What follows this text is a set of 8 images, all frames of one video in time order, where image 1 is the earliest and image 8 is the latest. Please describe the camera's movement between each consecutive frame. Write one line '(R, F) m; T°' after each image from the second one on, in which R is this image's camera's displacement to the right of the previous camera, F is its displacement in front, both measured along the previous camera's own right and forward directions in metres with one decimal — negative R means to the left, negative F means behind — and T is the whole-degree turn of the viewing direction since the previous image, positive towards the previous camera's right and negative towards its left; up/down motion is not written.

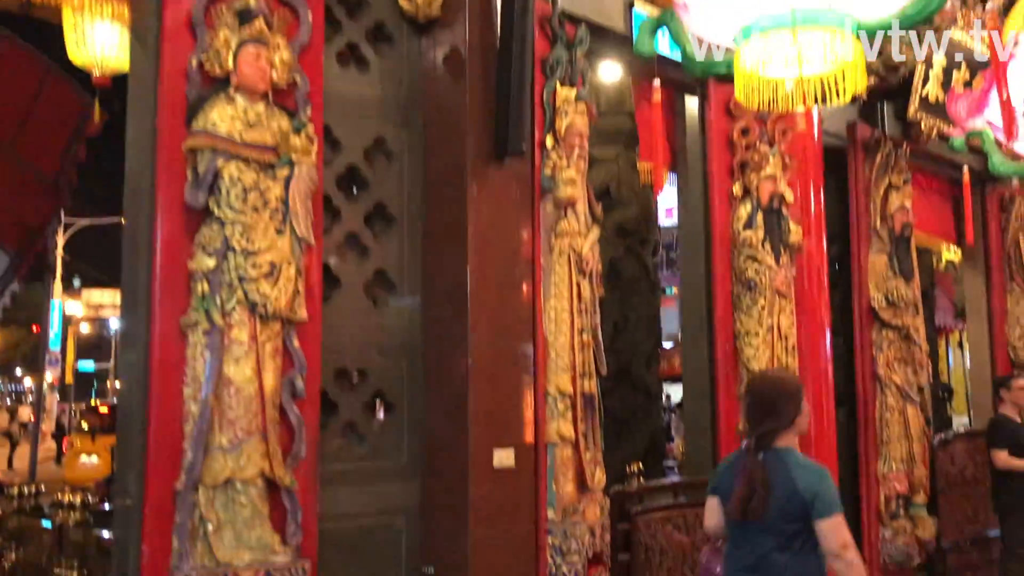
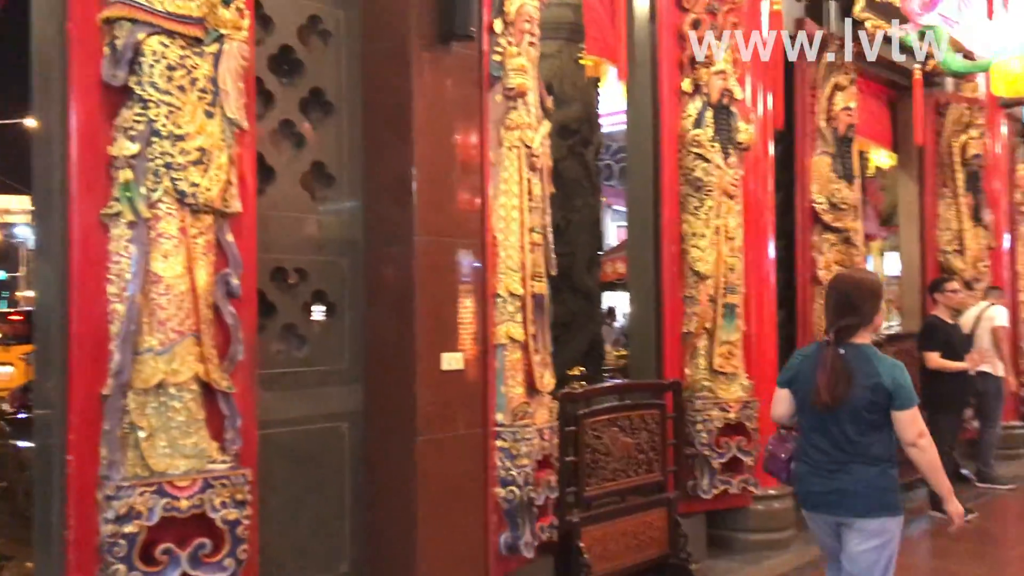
(-0.1, +0.2) m; +5°
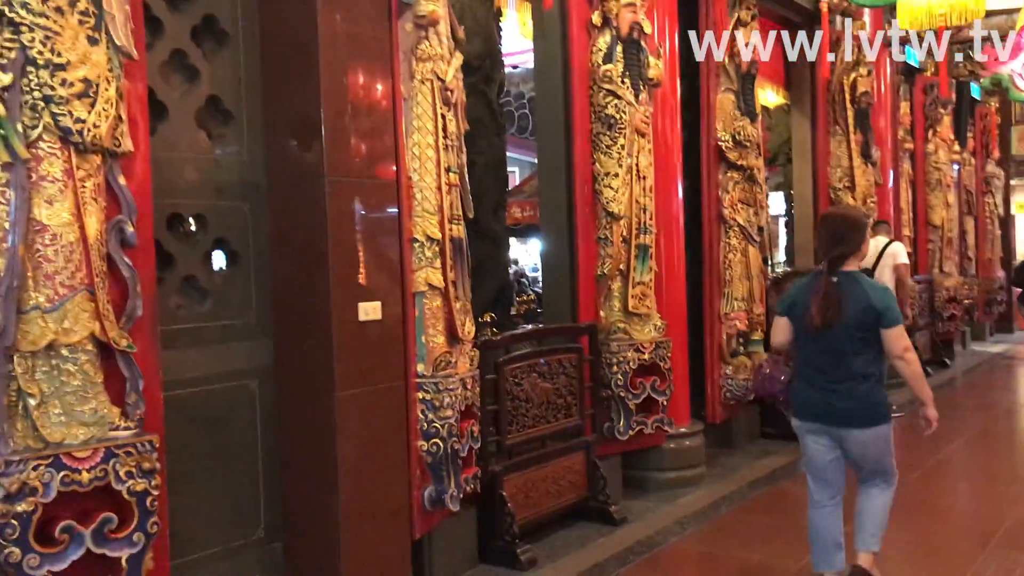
(-0.1, +0.2) m; +7°
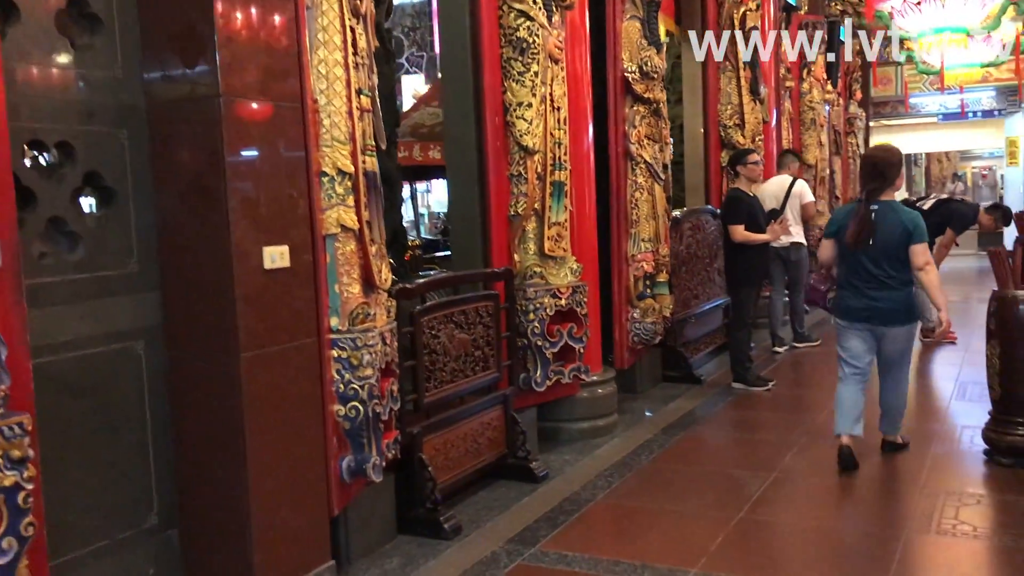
(-0.2, +0.4) m; +8°
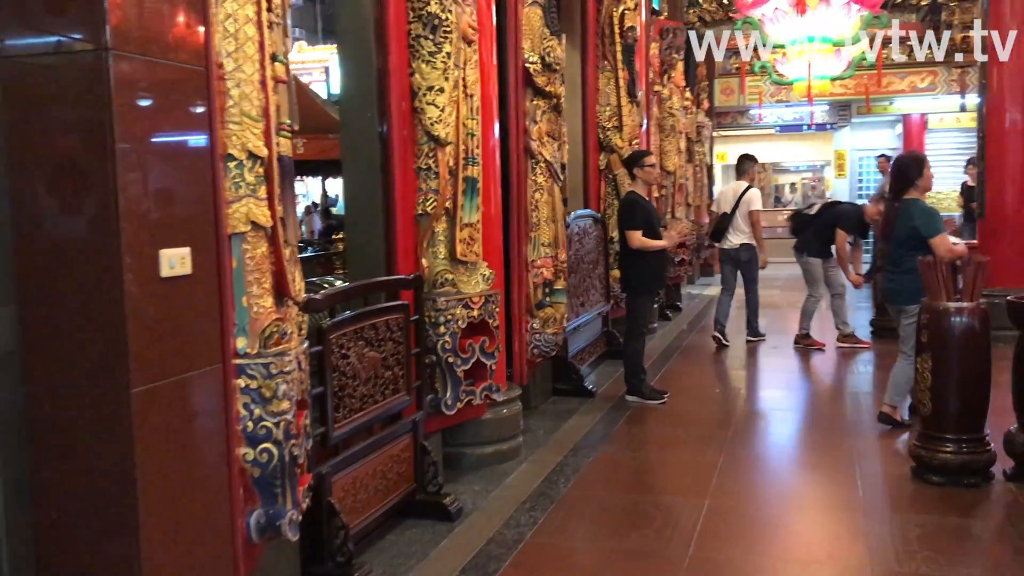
(-0.3, +0.5) m; +10°
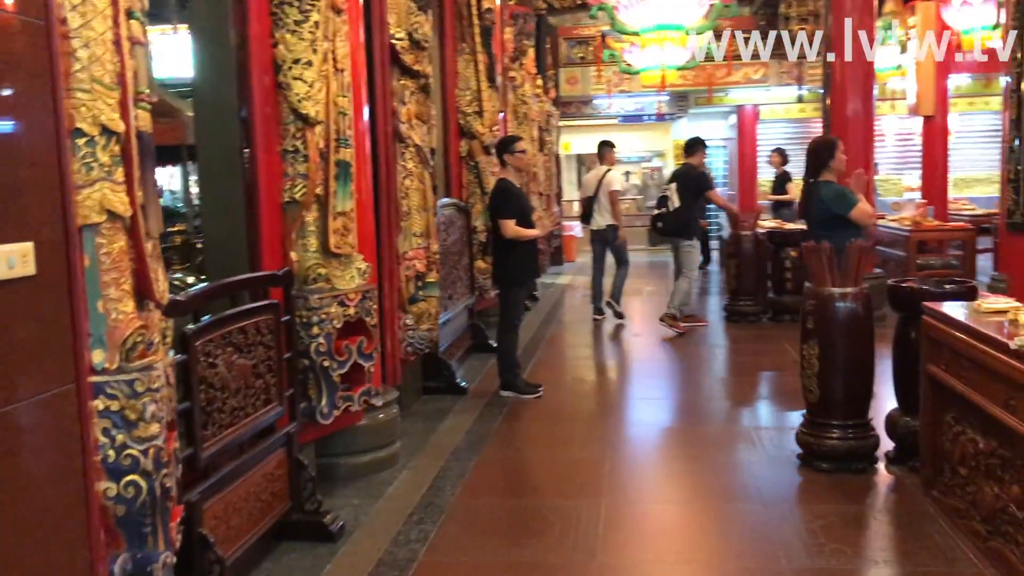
(-0.2, +0.3) m; +10°
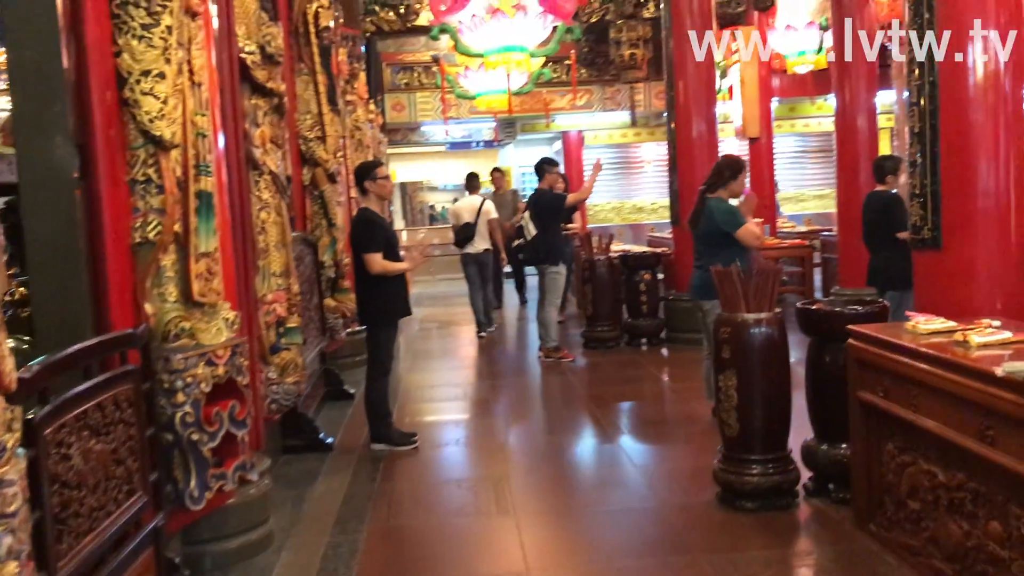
(-0.3, +0.4) m; +11°
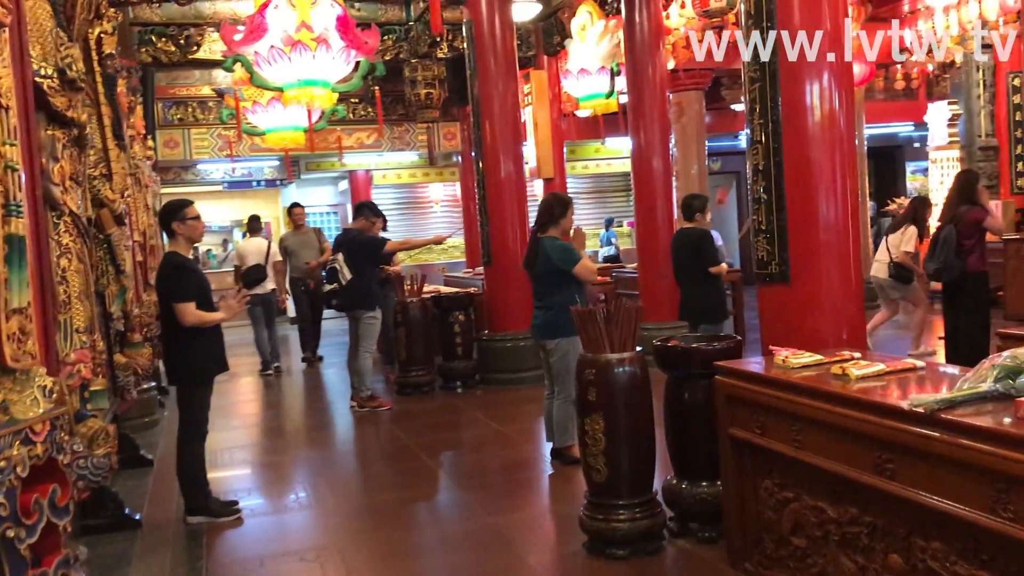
(-0.3, +0.2) m; +14°
